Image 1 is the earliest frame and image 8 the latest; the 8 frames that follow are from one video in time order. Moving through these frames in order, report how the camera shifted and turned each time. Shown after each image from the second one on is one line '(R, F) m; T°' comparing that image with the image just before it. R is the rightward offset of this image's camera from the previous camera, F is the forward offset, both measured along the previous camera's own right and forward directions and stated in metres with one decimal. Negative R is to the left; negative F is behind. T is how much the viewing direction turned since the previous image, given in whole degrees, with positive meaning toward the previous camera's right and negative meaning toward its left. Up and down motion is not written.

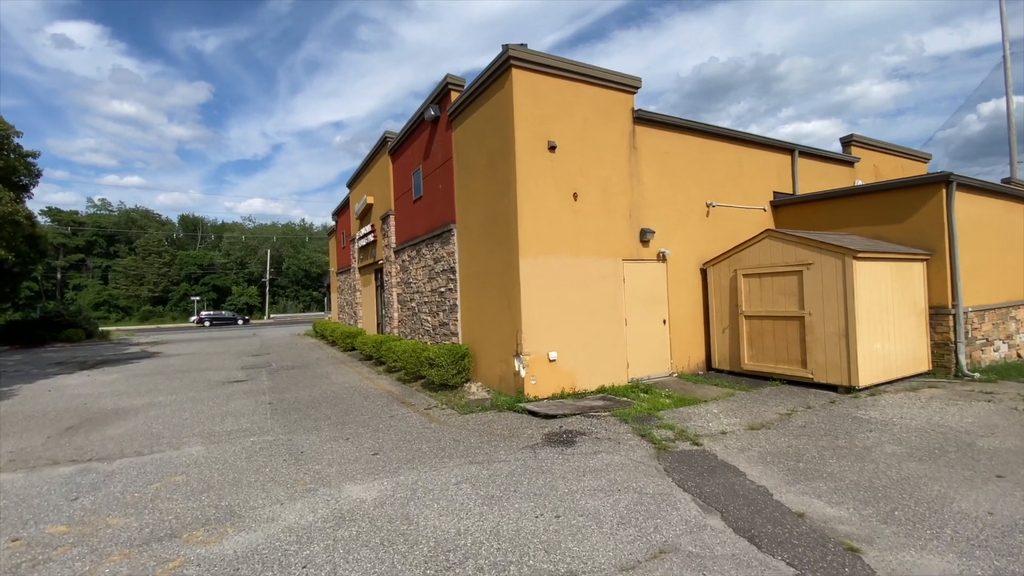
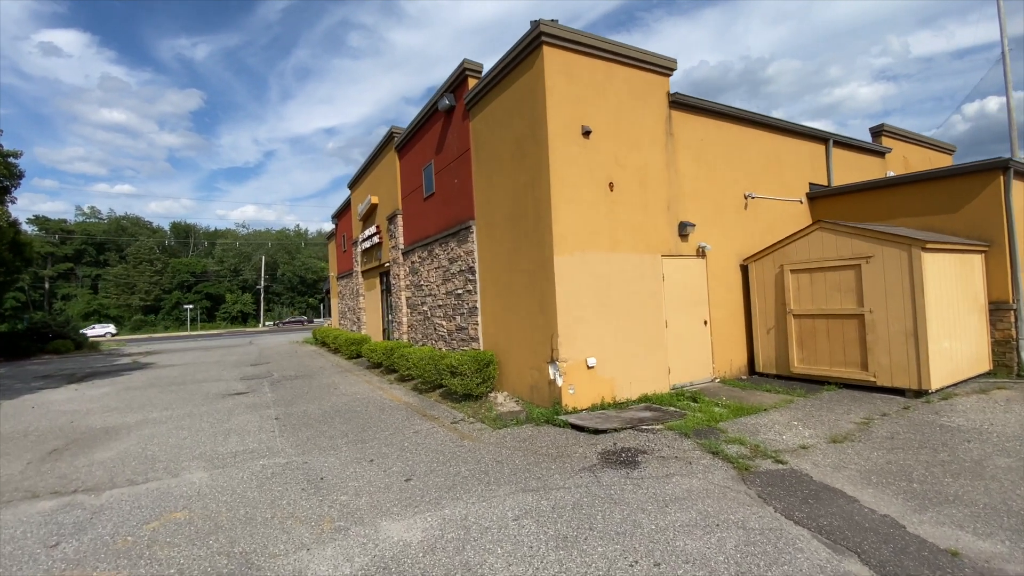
(-0.6, +0.7) m; +1°
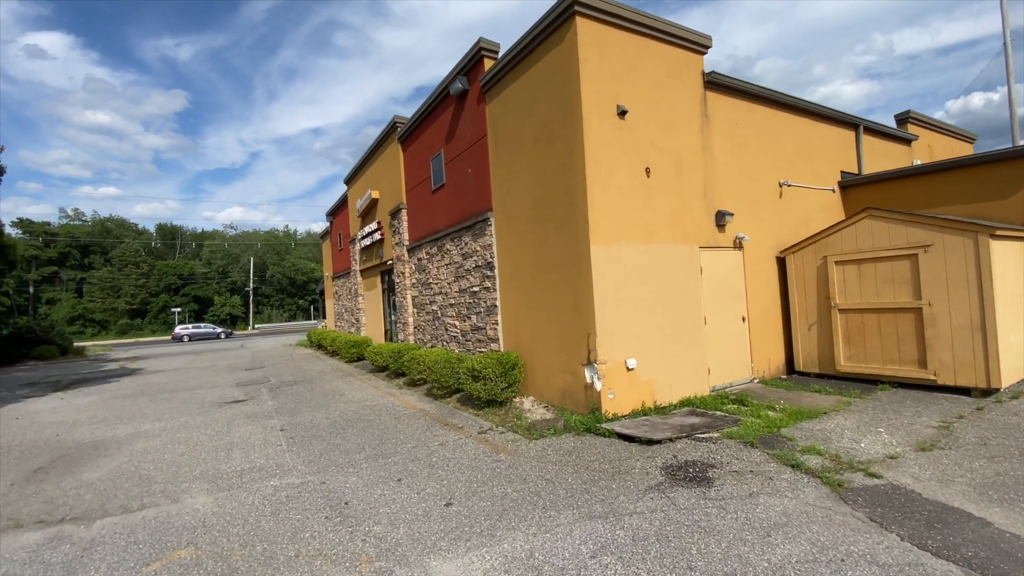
(-0.5, +0.6) m; +1°
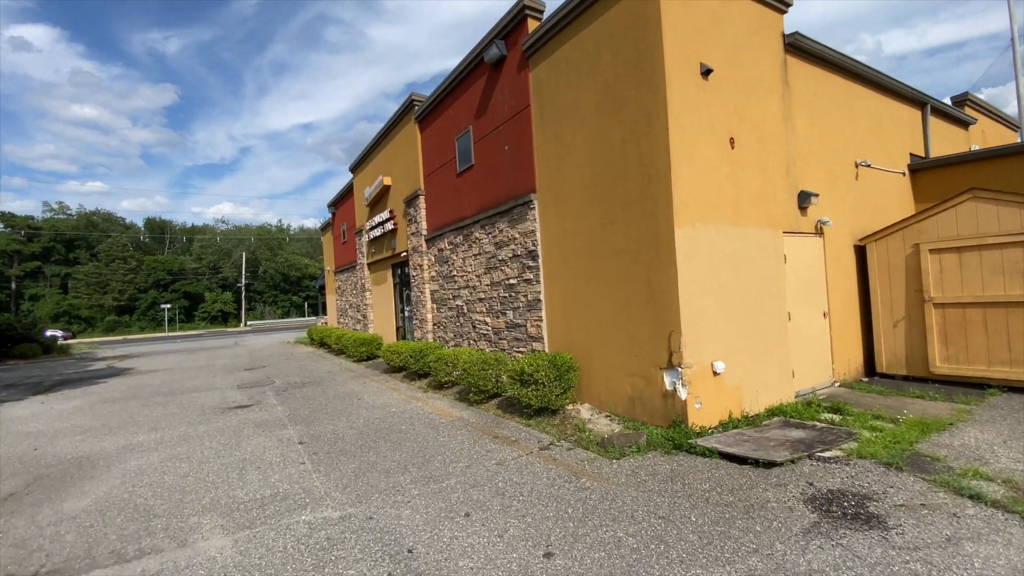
(-0.8, +1.0) m; +1°
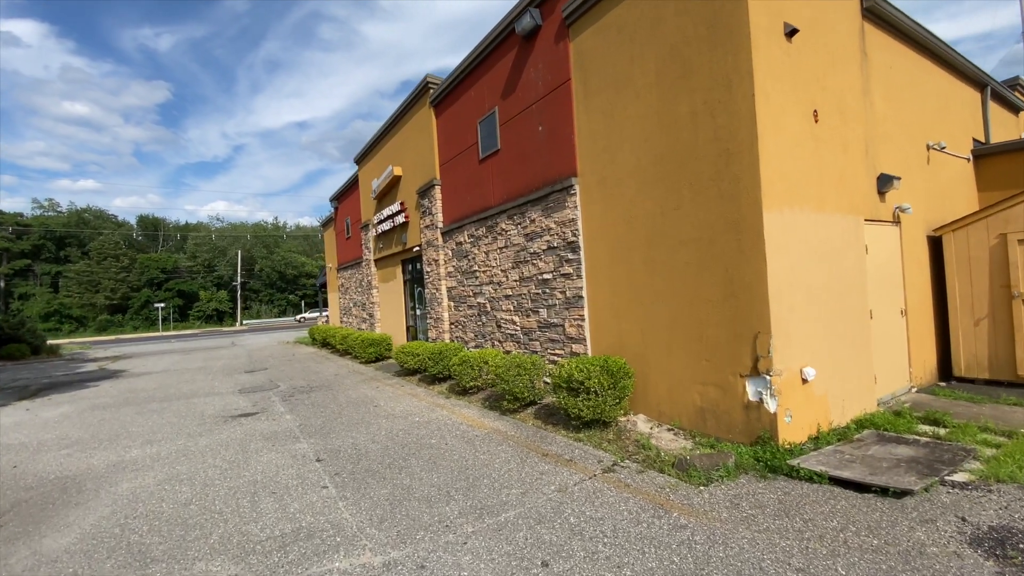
(-0.6, +0.8) m; +1°
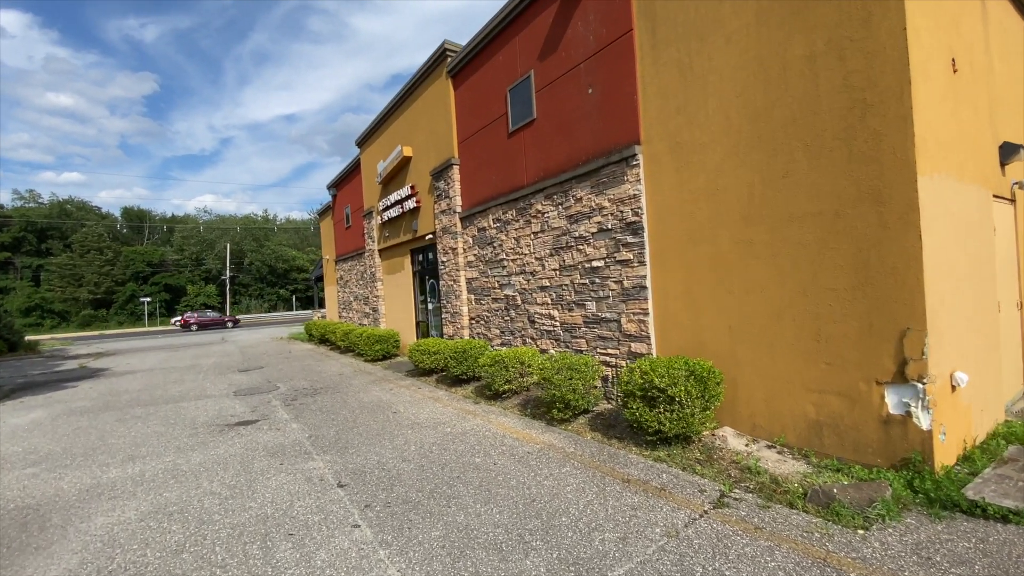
(-0.7, +1.0) m; +1°
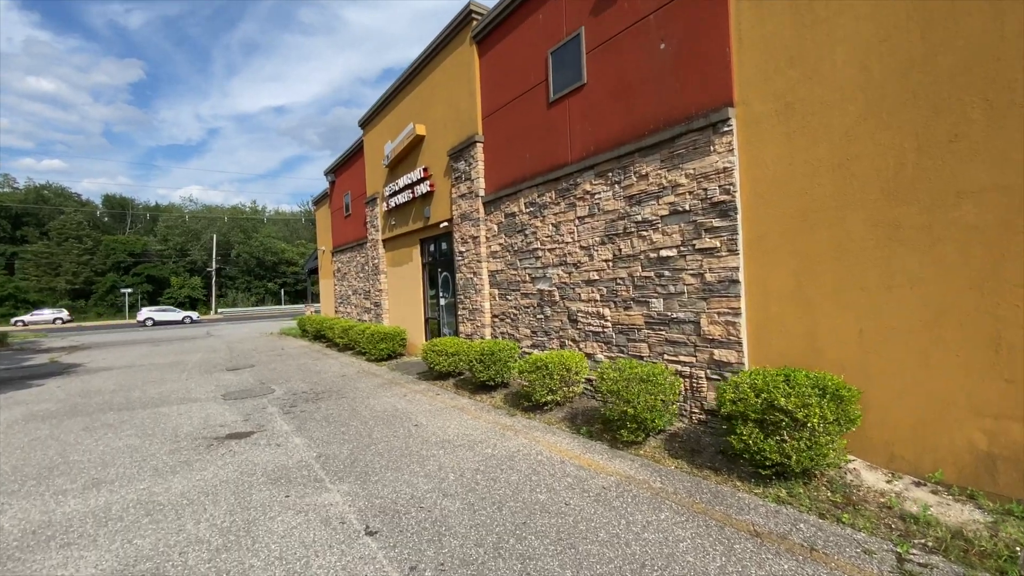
(-0.7, +1.0) m; +1°
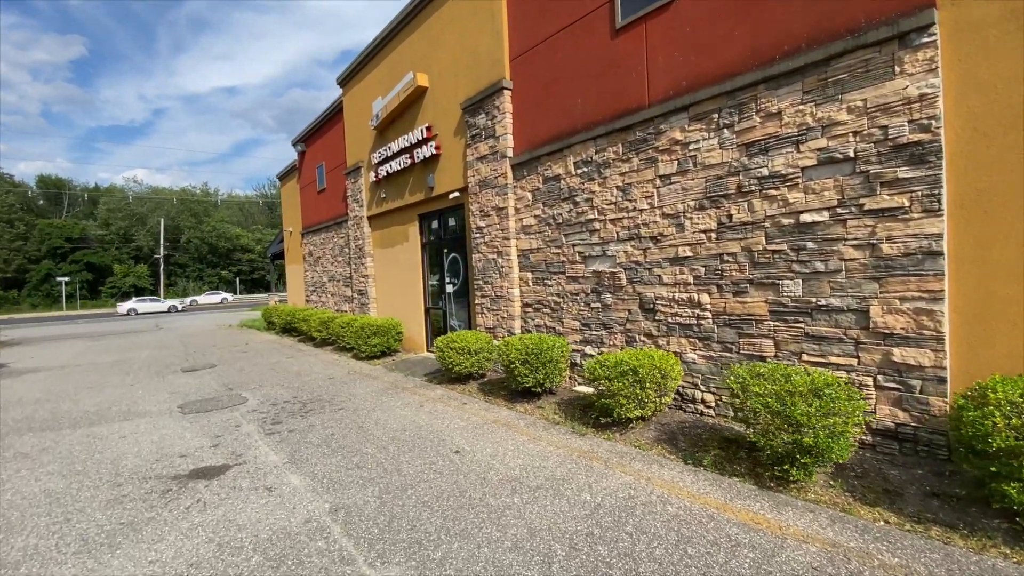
(-1.0, +1.5) m; +4°
